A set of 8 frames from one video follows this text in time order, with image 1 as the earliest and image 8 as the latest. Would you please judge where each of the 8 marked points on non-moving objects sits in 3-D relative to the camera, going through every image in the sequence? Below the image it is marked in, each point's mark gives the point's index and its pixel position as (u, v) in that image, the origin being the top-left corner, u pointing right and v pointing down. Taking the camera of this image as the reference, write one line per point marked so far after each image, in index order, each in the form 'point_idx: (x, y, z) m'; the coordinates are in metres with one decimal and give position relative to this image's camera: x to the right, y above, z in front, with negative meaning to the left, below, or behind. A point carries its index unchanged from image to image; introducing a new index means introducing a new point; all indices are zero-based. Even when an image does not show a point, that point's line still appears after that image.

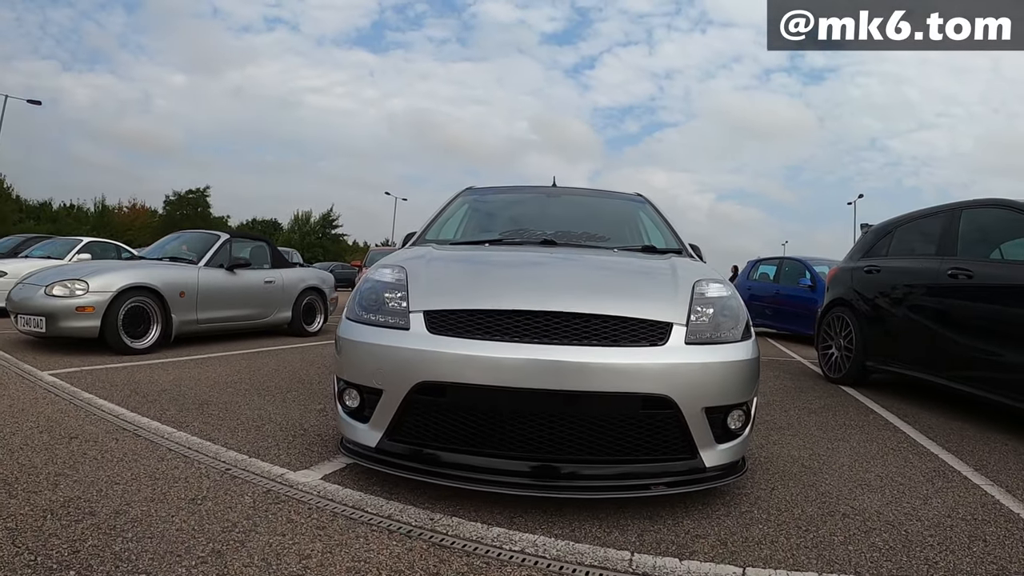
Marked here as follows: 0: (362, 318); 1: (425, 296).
0: (-0.6, -0.1, +2.5) m
1: (-0.4, 0.0, +2.4) m
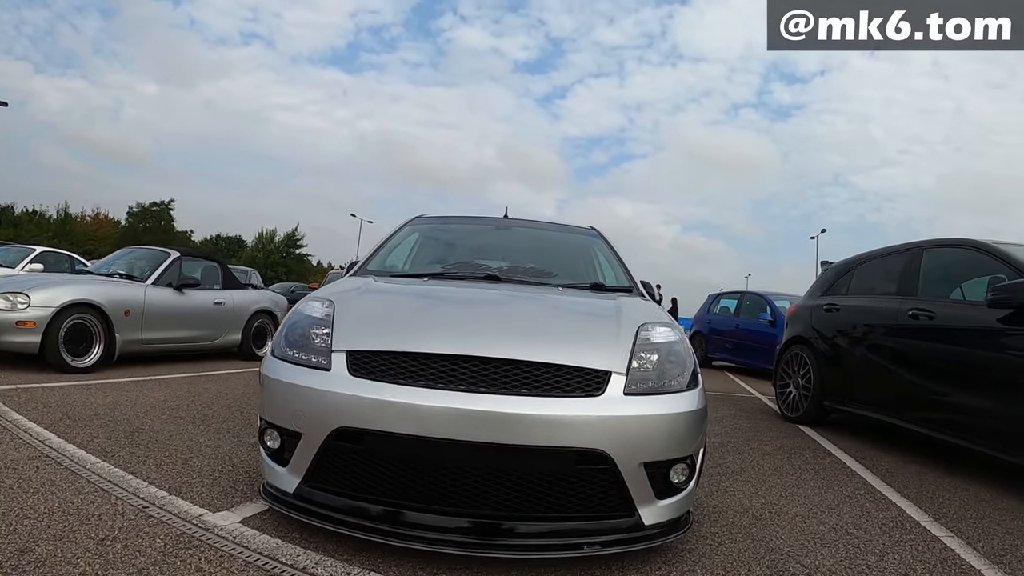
0: (-0.9, -0.3, +2.3) m
1: (-0.6, -0.2, +2.2) m
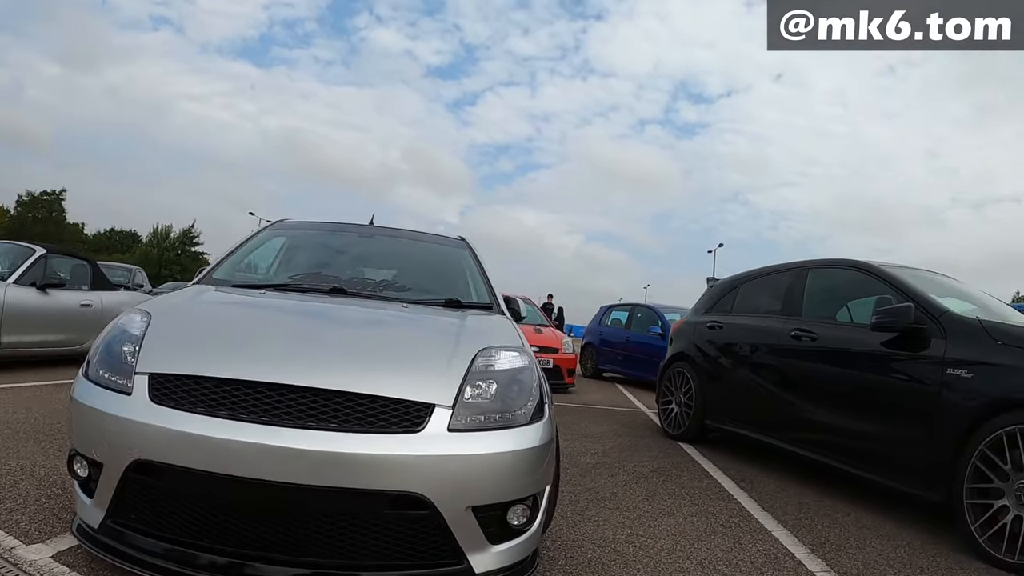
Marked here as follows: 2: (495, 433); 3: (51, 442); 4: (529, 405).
0: (-1.5, -0.3, +2.1) m
1: (-1.2, -0.2, +2.0) m
2: (-0.1, -0.5, +2.0) m
3: (-2.6, -0.9, +3.3) m
4: (+0.1, -0.4, +2.1) m
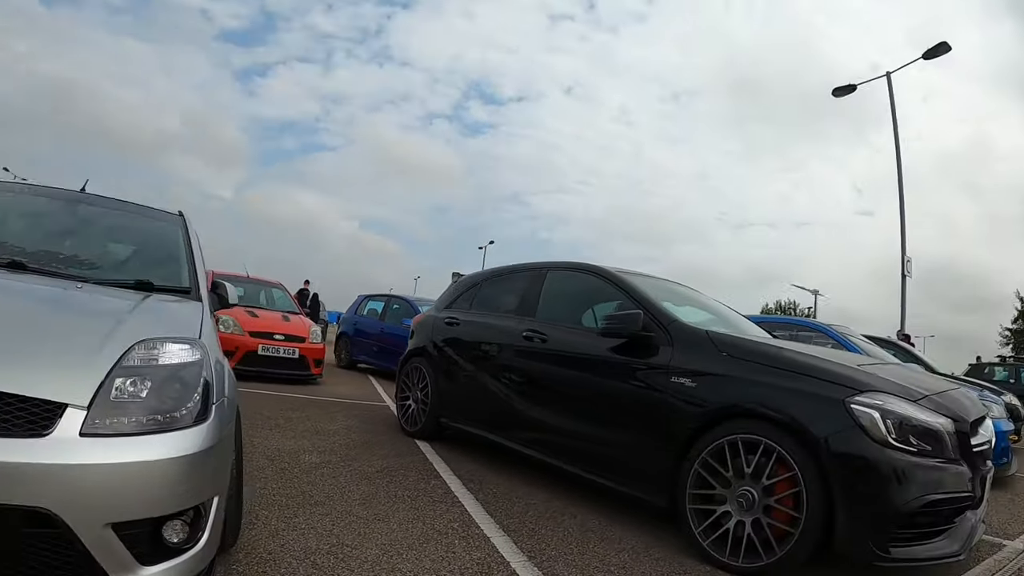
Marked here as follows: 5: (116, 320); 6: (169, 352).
0: (-2.5, -0.2, +1.6) m
1: (-2.2, -0.1, +1.6) m
2: (-1.1, -0.4, +1.7) m
3: (-3.8, -0.6, +2.7) m
4: (-1.0, -0.4, +1.9) m
5: (-1.3, -0.1, +2.0) m
6: (-1.1, -0.2, +1.9) m
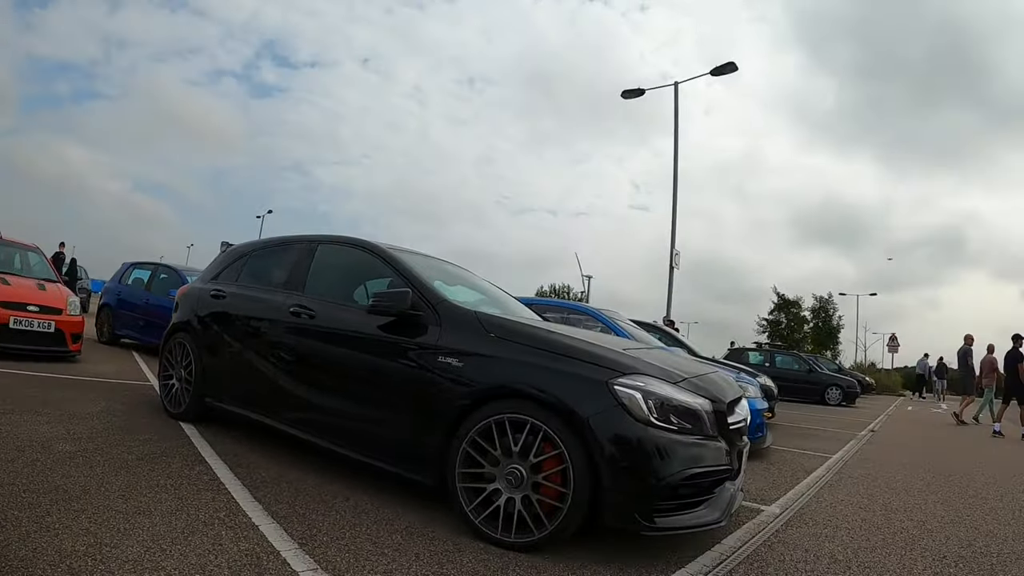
0: (-3.2, 0.0, +1.1) m
1: (-2.9, 0.0, +1.1) m
2: (-1.9, -0.3, +1.4) m
3: (-4.7, -0.4, +1.9) m
4: (-1.8, -0.3, +1.6) m
5: (-2.1, 0.0, +1.7) m
6: (-1.9, -0.1, +1.6) m
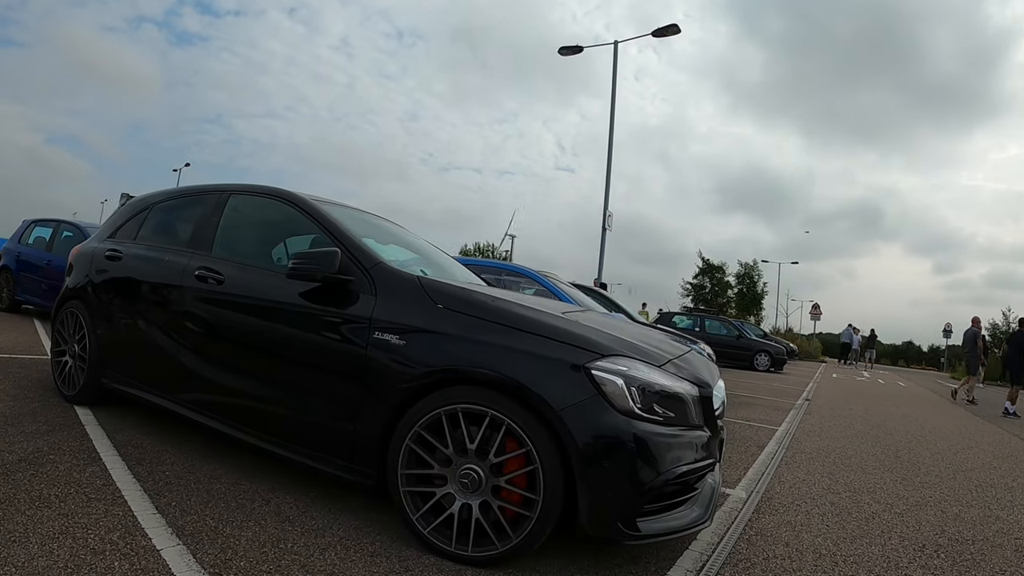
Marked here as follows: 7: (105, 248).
0: (-3.2, 0.0, +0.2) m
1: (-2.9, +0.1, +0.2) m
2: (-1.9, -0.3, +0.7) m
3: (-4.7, -0.3, +0.9) m
4: (-1.8, -0.2, +0.9) m
5: (-2.1, +0.1, +0.9) m
6: (-1.9, 0.0, +0.9) m
7: (-3.2, +0.3, +4.5) m
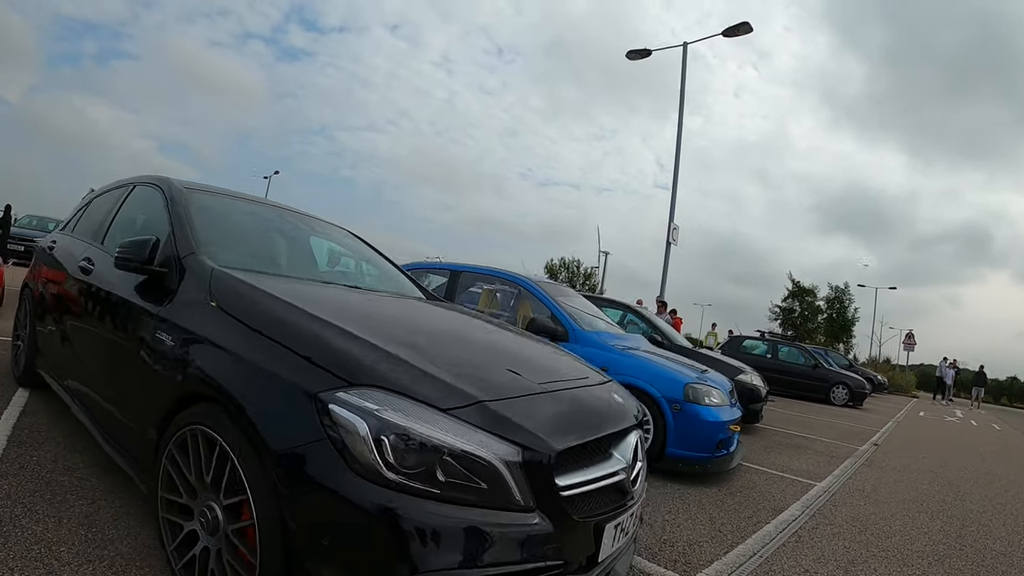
0: (-4.0, +0.2, +0.1) m
1: (-3.7, +0.2, +0.1) m
2: (-2.7, -0.2, +0.4) m
3: (-5.5, -0.1, +0.9) m
4: (-2.6, -0.1, +0.6) m
5: (-2.9, +0.2, +0.6) m
6: (-2.7, +0.1, +0.6) m
7: (-3.4, +0.4, +4.4) m
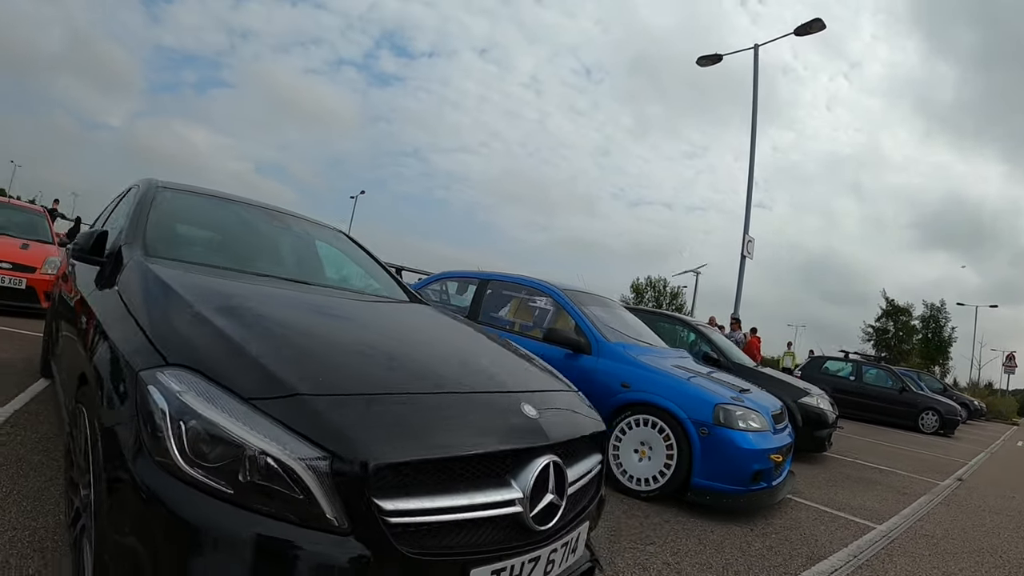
0: (-4.4, +0.2, +0.2) m
1: (-4.1, +0.3, +0.2) m
2: (-3.1, -0.1, +0.4) m
3: (-5.8, 0.0, +1.3) m
4: (-3.0, -0.1, +0.6) m
5: (-3.2, +0.2, +0.7) m
6: (-3.0, +0.1, +0.6) m
7: (-3.3, +0.3, +4.5) m
